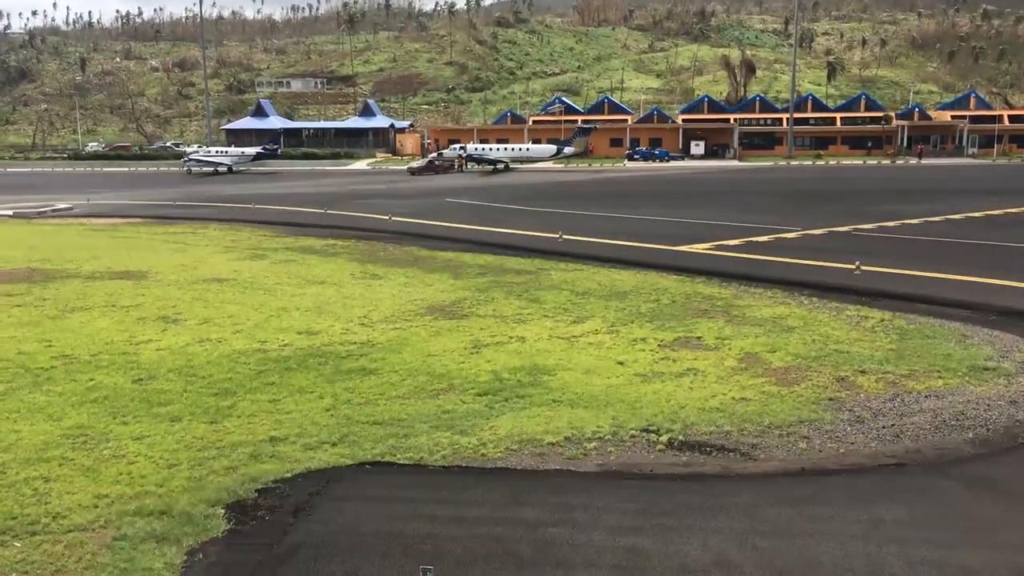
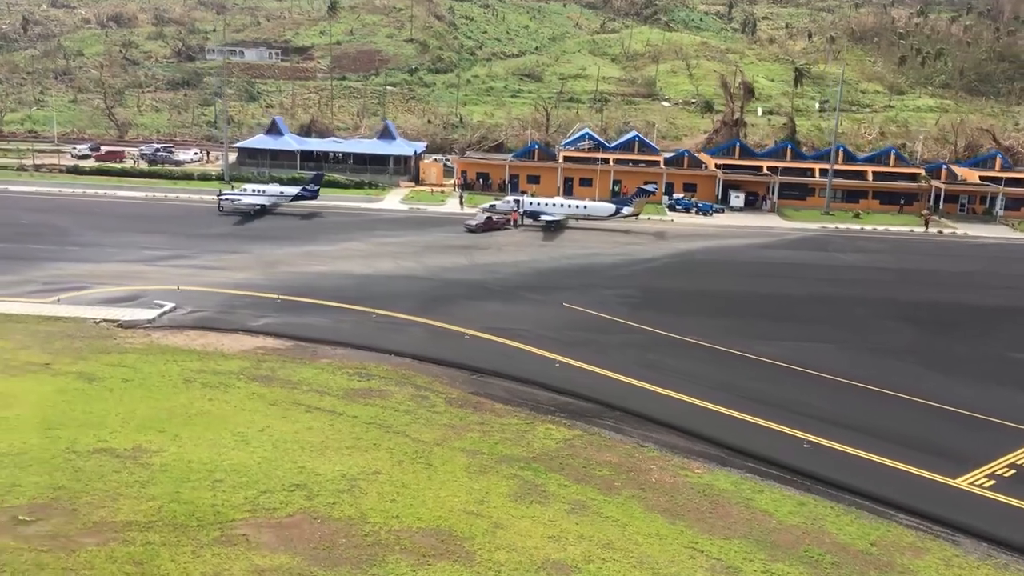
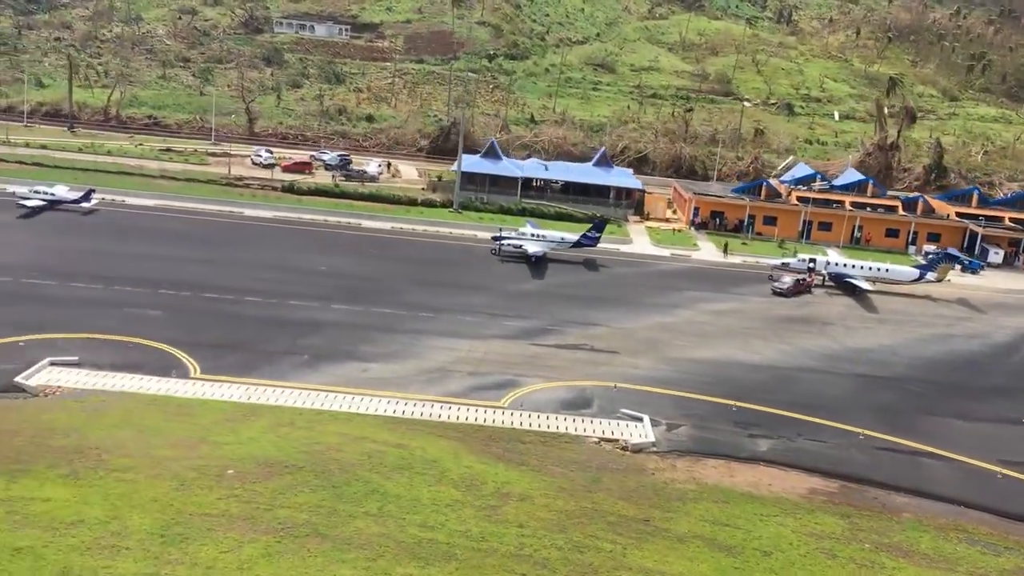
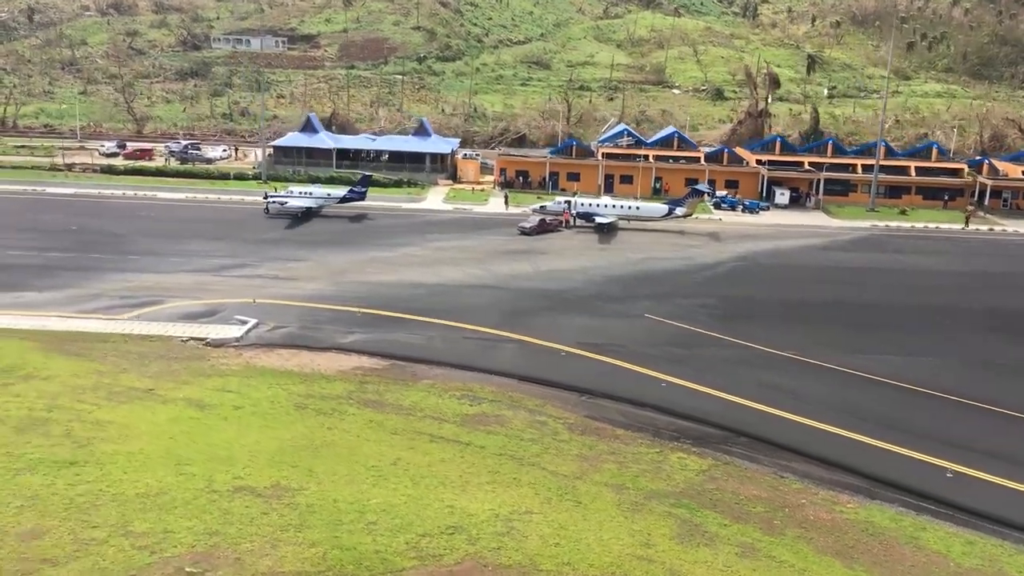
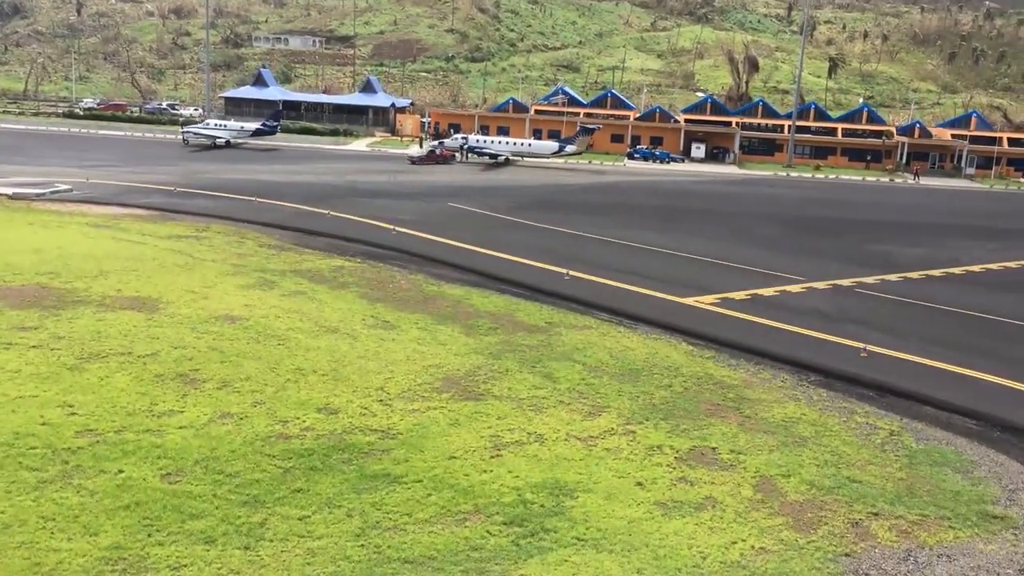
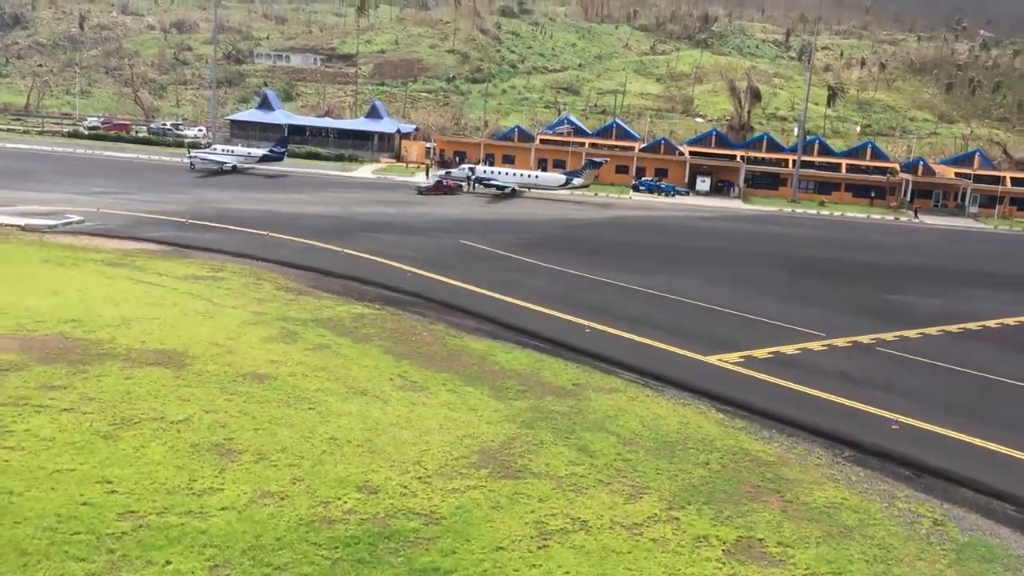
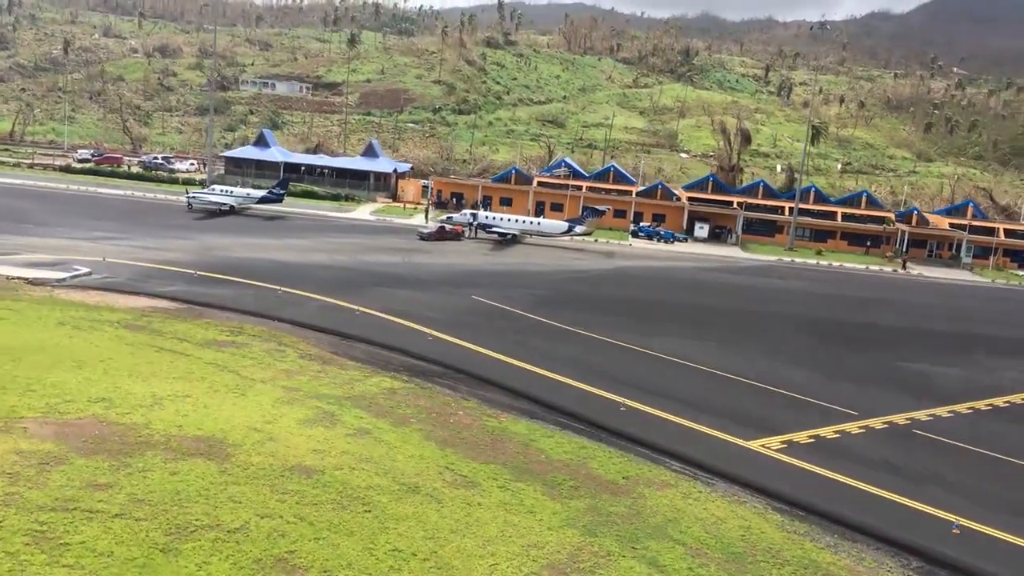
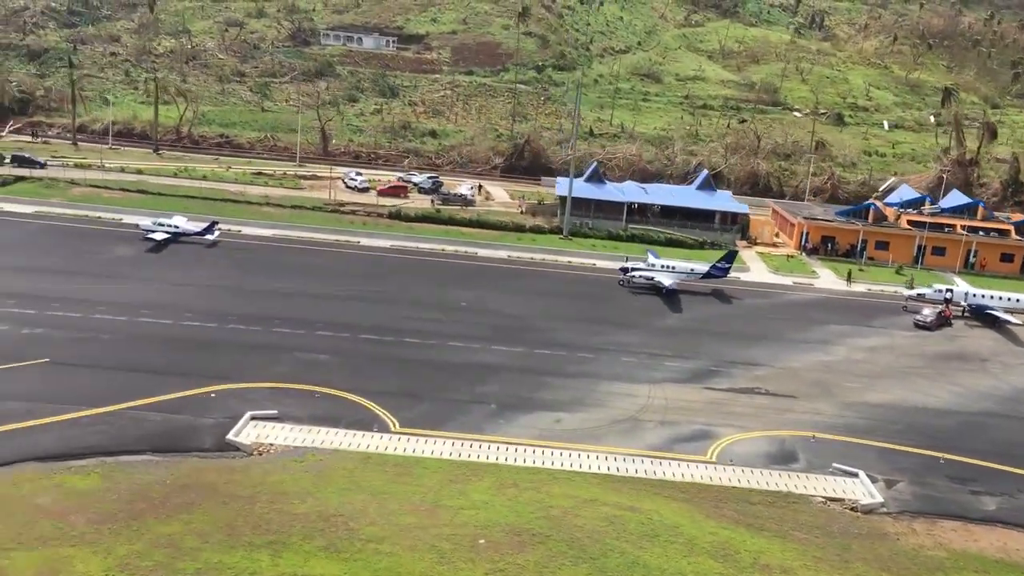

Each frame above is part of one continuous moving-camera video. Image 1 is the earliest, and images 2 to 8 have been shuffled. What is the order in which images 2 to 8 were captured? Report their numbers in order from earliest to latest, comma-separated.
5, 6, 7, 2, 4, 3, 8
